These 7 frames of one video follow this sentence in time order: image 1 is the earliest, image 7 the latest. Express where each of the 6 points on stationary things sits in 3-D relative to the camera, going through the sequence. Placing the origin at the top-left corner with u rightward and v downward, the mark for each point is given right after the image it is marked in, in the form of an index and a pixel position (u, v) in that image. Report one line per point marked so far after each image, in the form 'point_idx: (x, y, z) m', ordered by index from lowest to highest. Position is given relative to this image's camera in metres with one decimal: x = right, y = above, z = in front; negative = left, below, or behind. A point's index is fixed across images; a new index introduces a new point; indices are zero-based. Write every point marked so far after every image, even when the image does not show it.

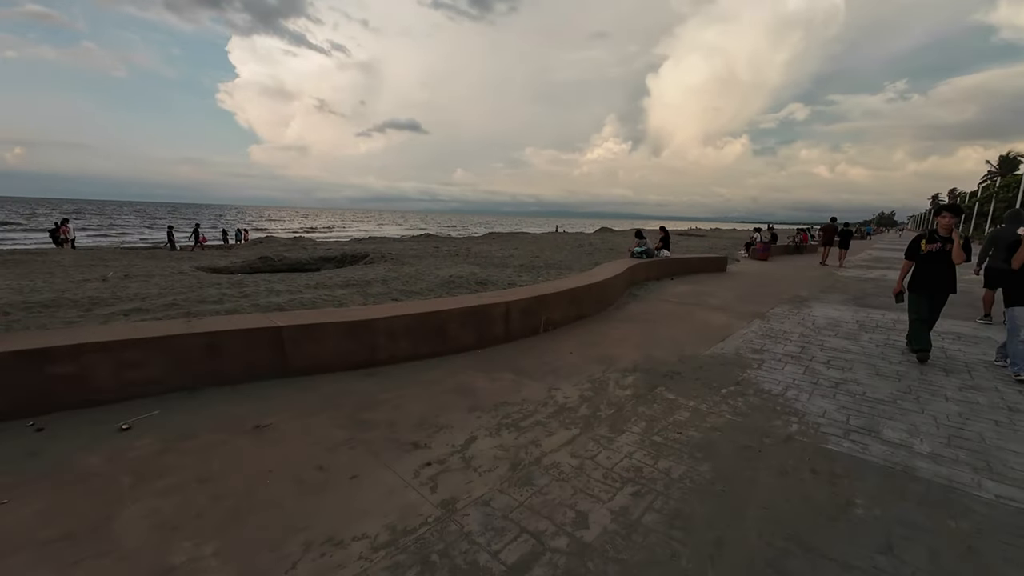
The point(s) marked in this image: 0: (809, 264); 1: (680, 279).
0: (+11.6, +0.9, +16.8) m
1: (+4.3, +0.2, +11.0) m
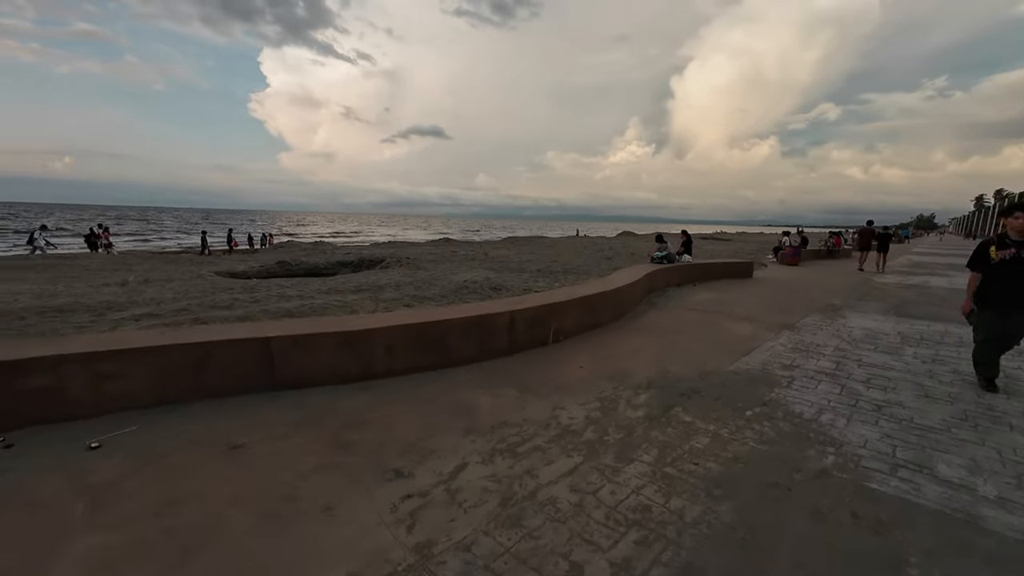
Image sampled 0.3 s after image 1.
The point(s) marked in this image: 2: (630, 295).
0: (+12.3, +0.7, +15.9) m
1: (+4.7, +0.1, +10.5) m
2: (+2.0, -0.1, +7.2) m
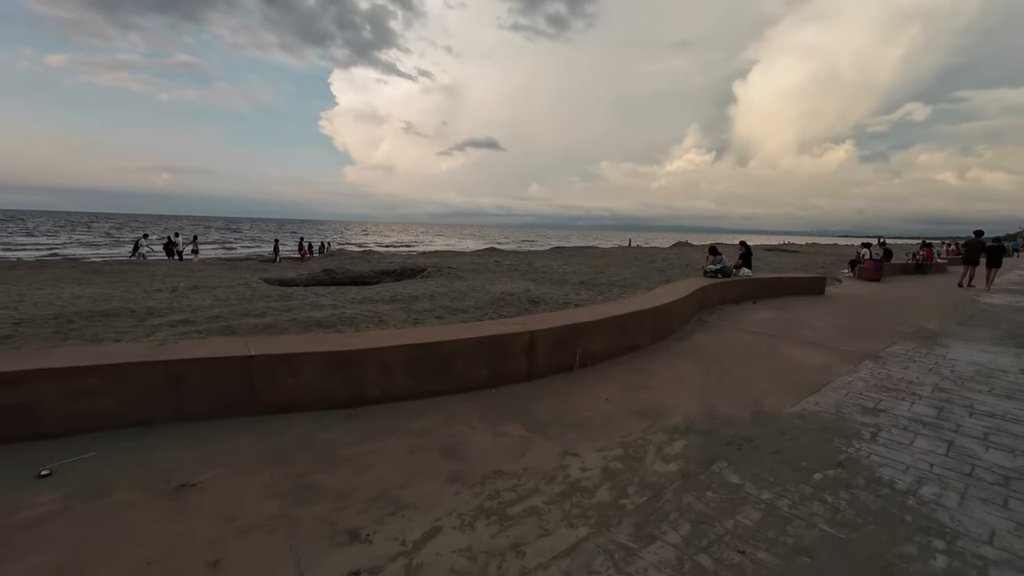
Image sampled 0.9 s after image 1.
0: (+13.7, 0.0, +13.8) m
1: (+5.5, -0.3, +9.4) m
2: (+2.4, -0.4, +6.4) m
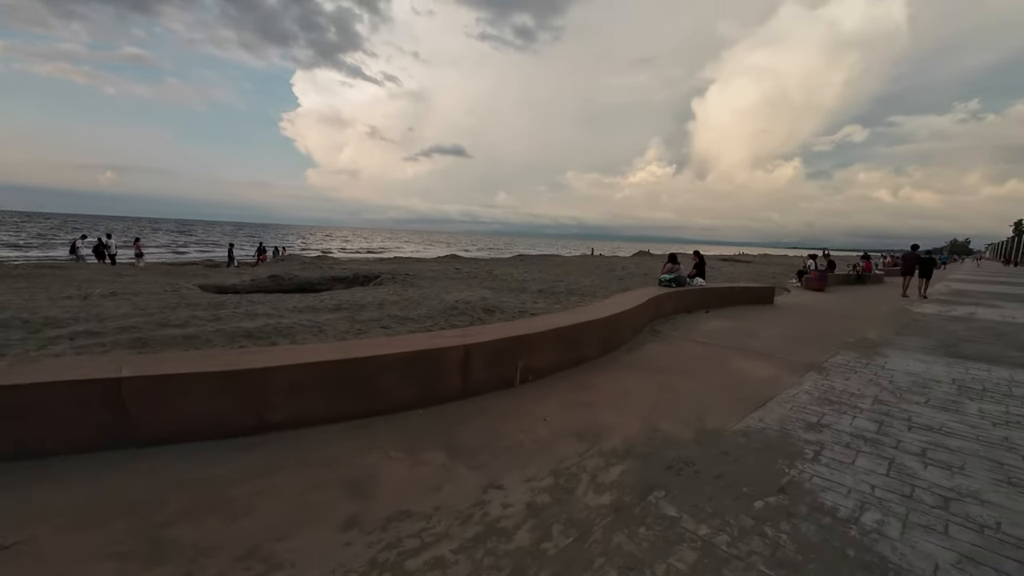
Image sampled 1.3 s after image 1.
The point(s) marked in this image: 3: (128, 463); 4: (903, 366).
0: (+12.3, -0.3, +14.5) m
1: (+4.5, -0.5, +9.4) m
2: (+1.7, -0.5, +6.2) m
3: (-2.4, -1.1, +2.6) m
4: (+5.2, -1.0, +5.7) m
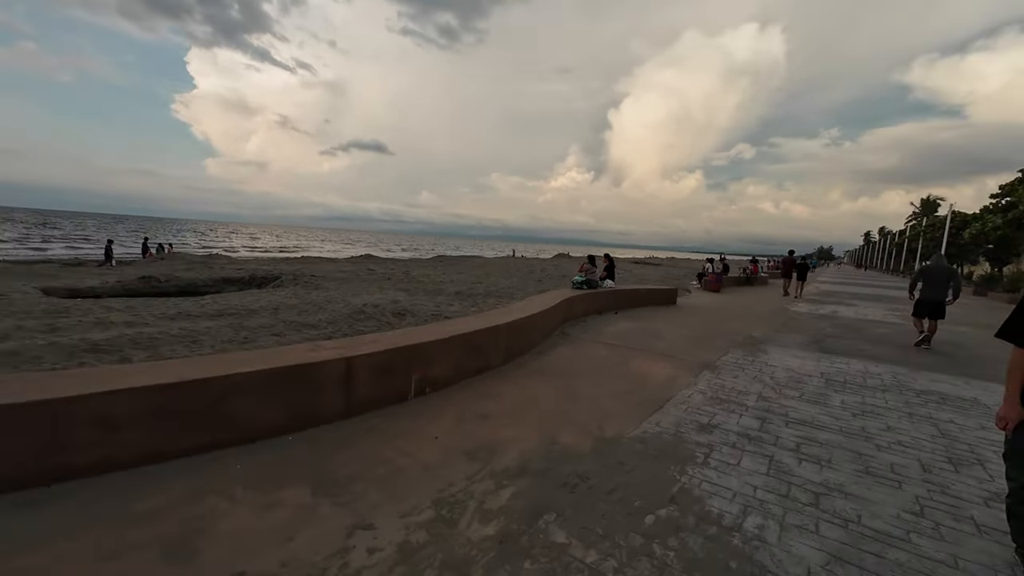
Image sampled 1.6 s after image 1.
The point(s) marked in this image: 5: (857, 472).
0: (+9.4, -0.3, +16.1) m
1: (+2.6, -0.6, +9.8) m
2: (+0.3, -0.6, +6.1) m
3: (-3.0, -1.1, +1.9) m
4: (+3.9, -1.1, +6.2) m
5: (+2.5, -1.3, +3.1) m
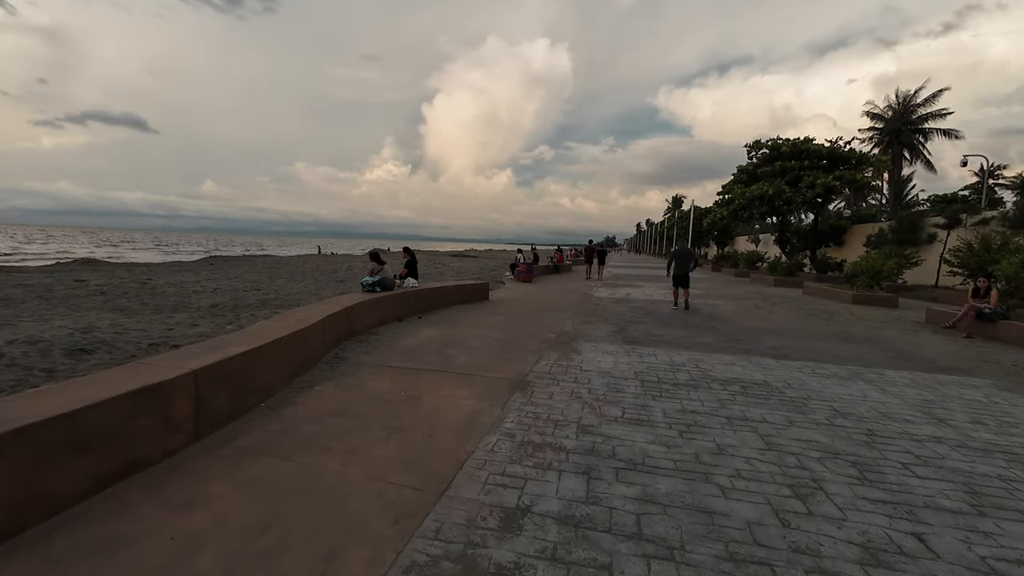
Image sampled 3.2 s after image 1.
0: (+2.2, +0.1, +16.7) m
1: (-1.6, -0.6, +8.2) m
2: (-2.2, -0.7, +4.0) m
3: (-3.6, -1.5, -1.2) m
4: (+1.1, -1.0, +5.4) m
5: (+1.0, -1.3, +2.0) m
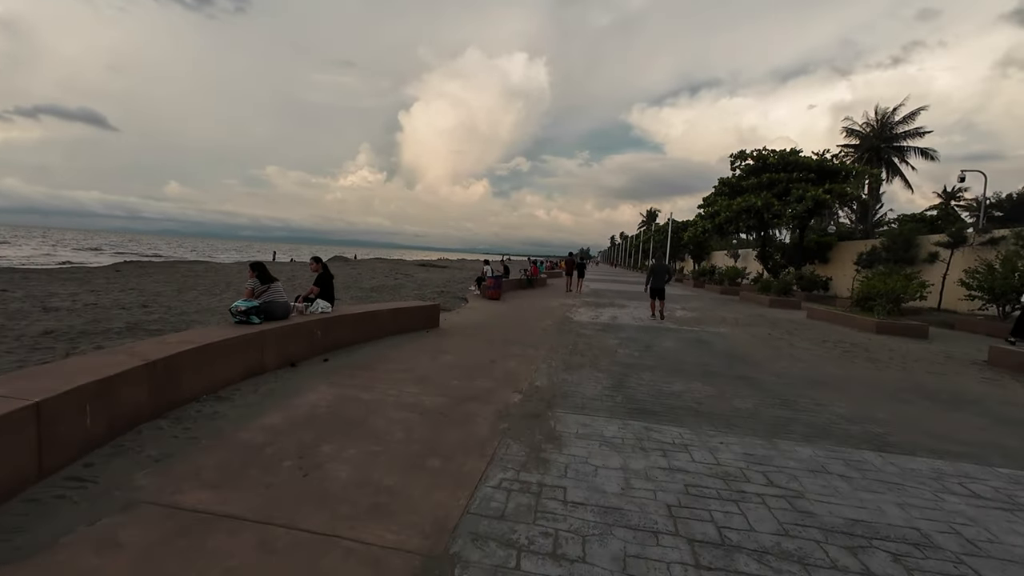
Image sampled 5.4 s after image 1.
0: (+1.0, -0.5, +14.3) m
1: (-2.3, -1.0, +5.6) m
2: (-2.6, -1.0, +1.3) m
3: (-3.7, -1.6, -4.0) m
4: (+0.5, -1.3, +2.9) m
5: (+0.7, -1.6, -0.5) m
